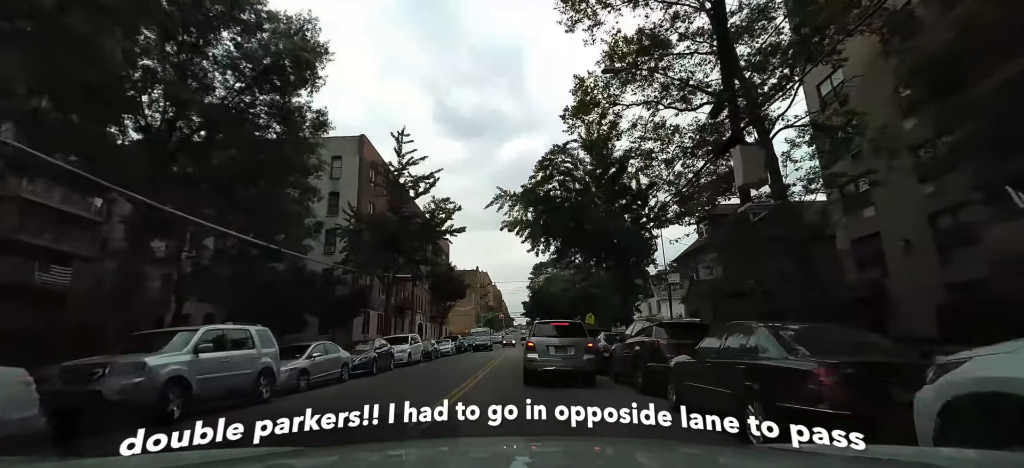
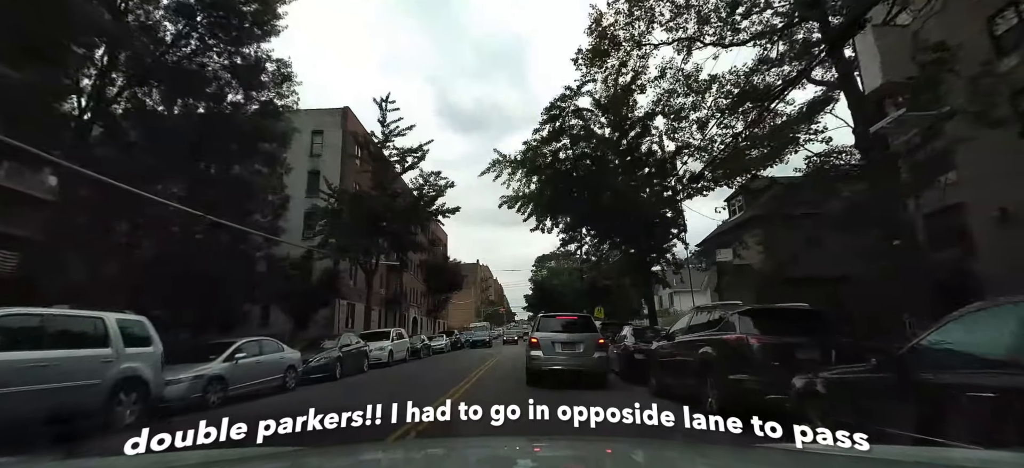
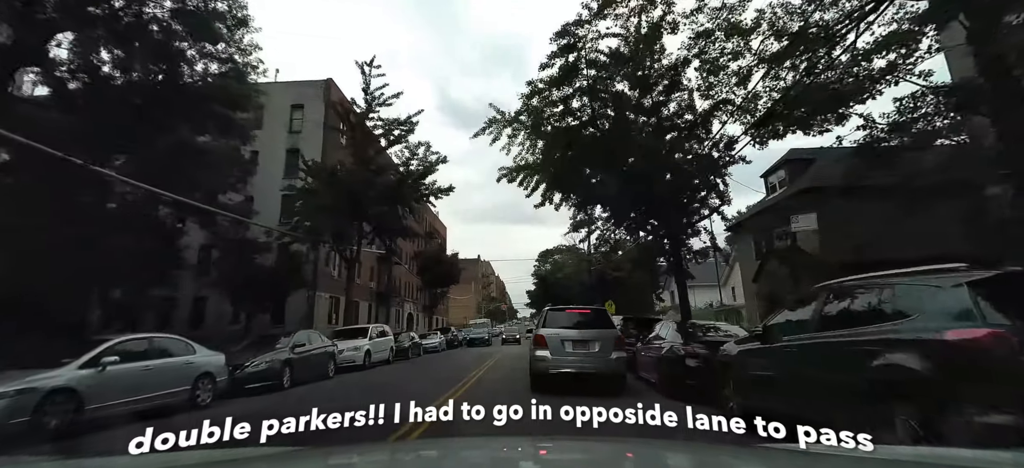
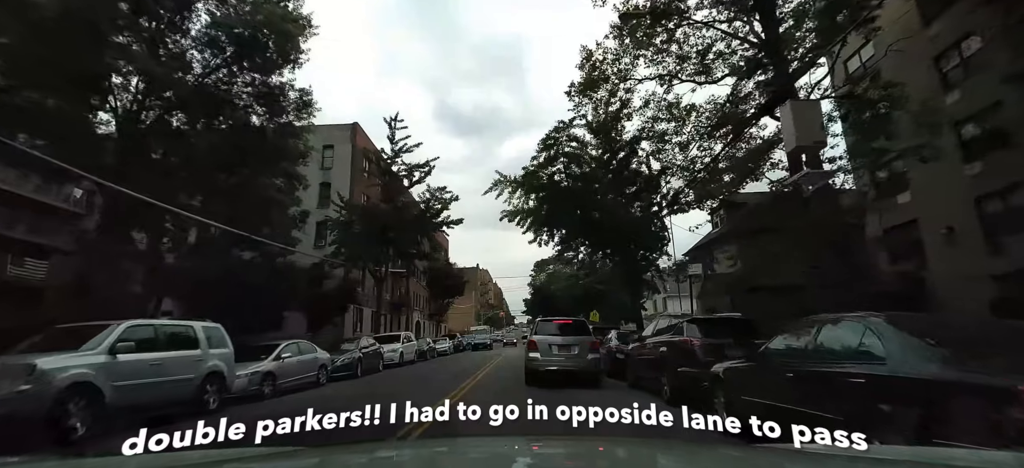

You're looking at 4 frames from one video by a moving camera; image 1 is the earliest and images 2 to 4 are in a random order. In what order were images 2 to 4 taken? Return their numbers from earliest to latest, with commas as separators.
4, 2, 3
